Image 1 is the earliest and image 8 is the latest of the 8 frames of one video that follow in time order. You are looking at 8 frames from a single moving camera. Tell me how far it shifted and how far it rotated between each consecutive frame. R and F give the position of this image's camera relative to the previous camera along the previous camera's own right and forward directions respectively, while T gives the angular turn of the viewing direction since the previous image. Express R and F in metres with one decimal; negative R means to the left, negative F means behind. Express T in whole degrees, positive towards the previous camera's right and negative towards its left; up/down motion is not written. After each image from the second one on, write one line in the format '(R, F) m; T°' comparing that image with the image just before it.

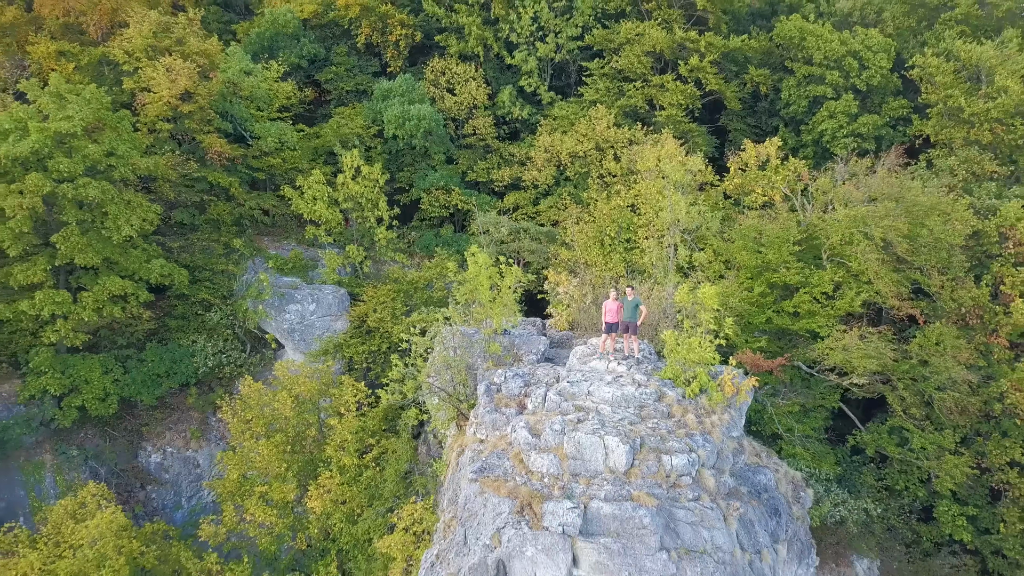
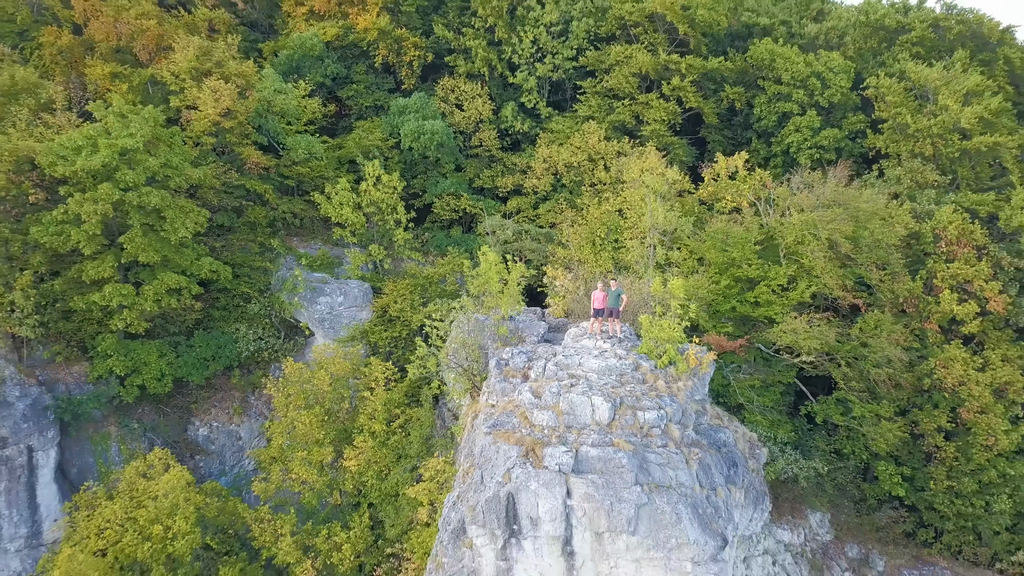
(-0.1, -2.2) m; 0°
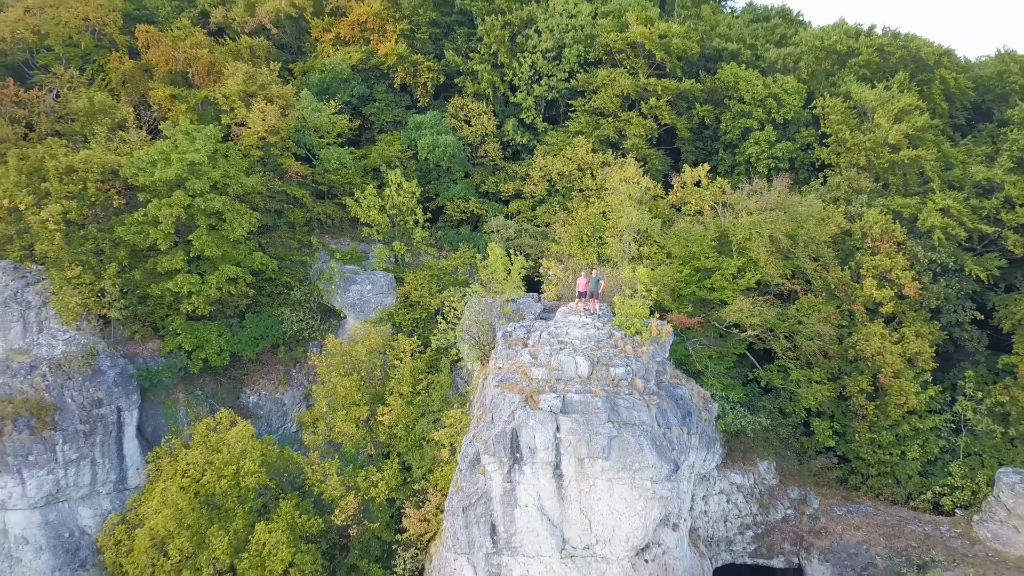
(-0.1, -3.3) m; 0°
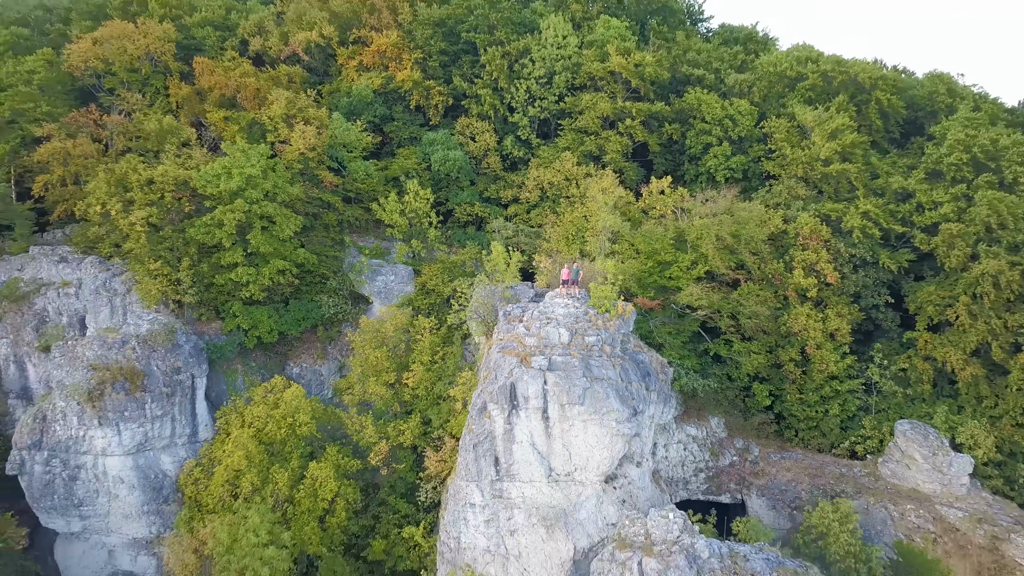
(0.0, -4.3) m; 0°
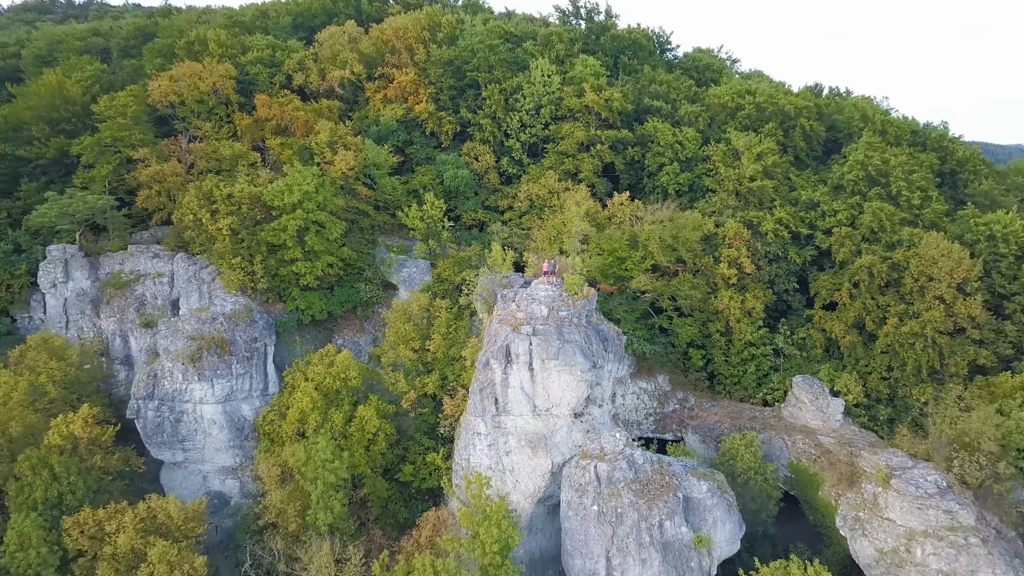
(+0.1, -7.2) m; 0°
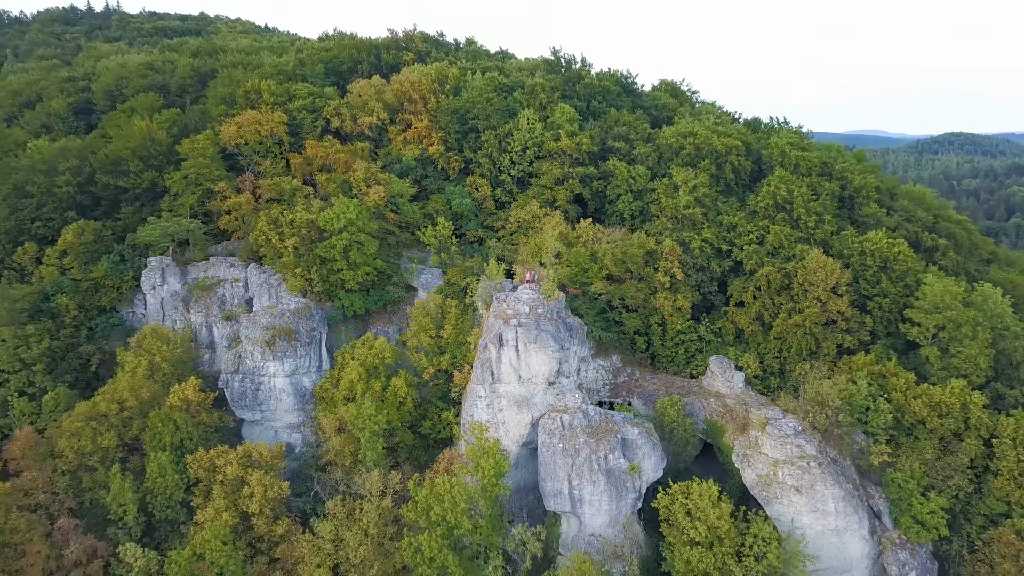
(+0.2, -10.3) m; 0°
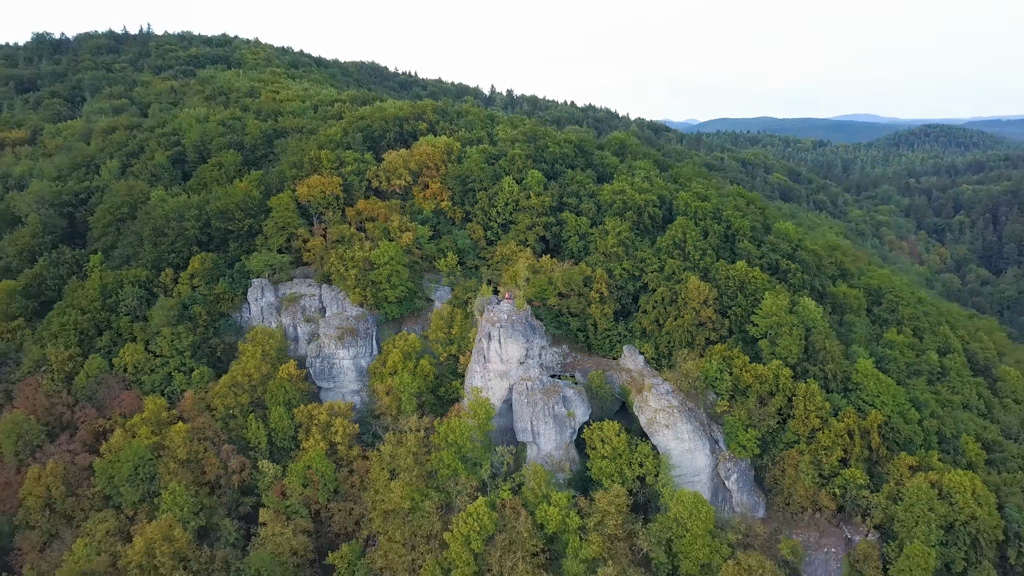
(+0.6, -21.3) m; 0°
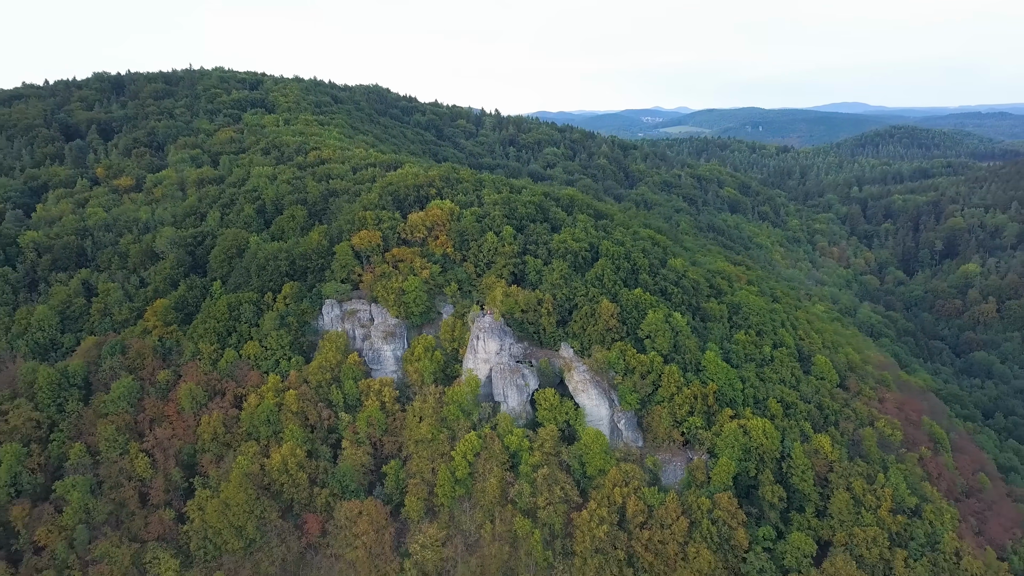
(+1.3, -36.1) m; +1°
